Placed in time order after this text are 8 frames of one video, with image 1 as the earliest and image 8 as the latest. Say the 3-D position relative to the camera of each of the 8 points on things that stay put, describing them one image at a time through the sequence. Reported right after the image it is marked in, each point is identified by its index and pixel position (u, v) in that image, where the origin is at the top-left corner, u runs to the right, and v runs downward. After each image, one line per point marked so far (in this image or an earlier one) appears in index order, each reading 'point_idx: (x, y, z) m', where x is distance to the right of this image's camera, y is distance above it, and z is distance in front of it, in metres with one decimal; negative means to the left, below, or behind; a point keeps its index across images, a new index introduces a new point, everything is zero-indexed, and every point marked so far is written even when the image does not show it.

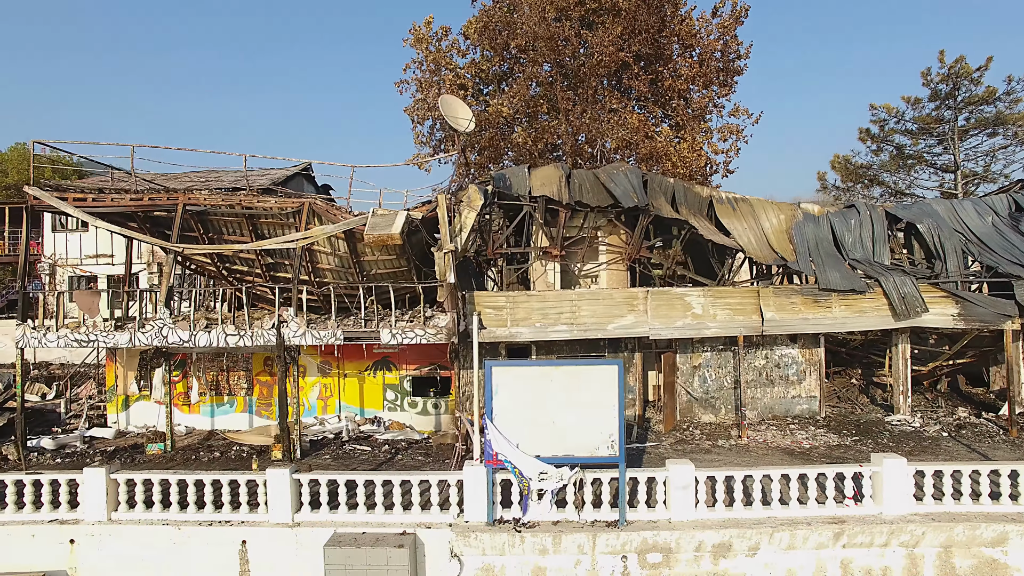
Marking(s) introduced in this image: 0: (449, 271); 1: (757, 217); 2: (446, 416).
0: (-1.9, +0.6, +10.9) m
1: (+9.8, +2.8, +12.6) m
2: (-2.6, -5.3, +12.9) m
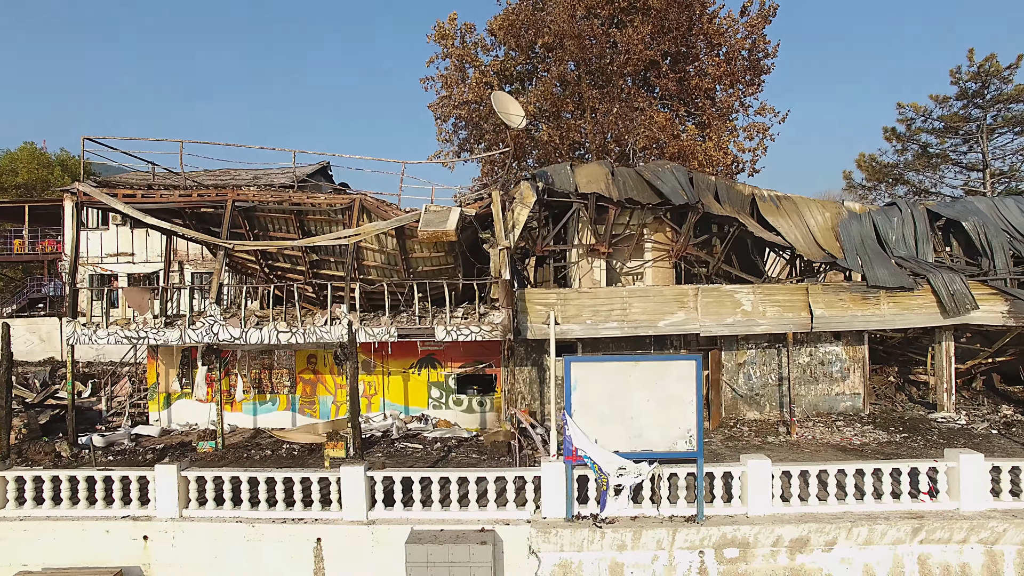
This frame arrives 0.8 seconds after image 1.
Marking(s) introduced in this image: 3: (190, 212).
0: (0.0, +0.7, +10.9) m
1: (+11.7, +2.9, +12.6) m
2: (-0.8, -5.2, +12.9) m
3: (-11.6, +2.8, +11.4) m
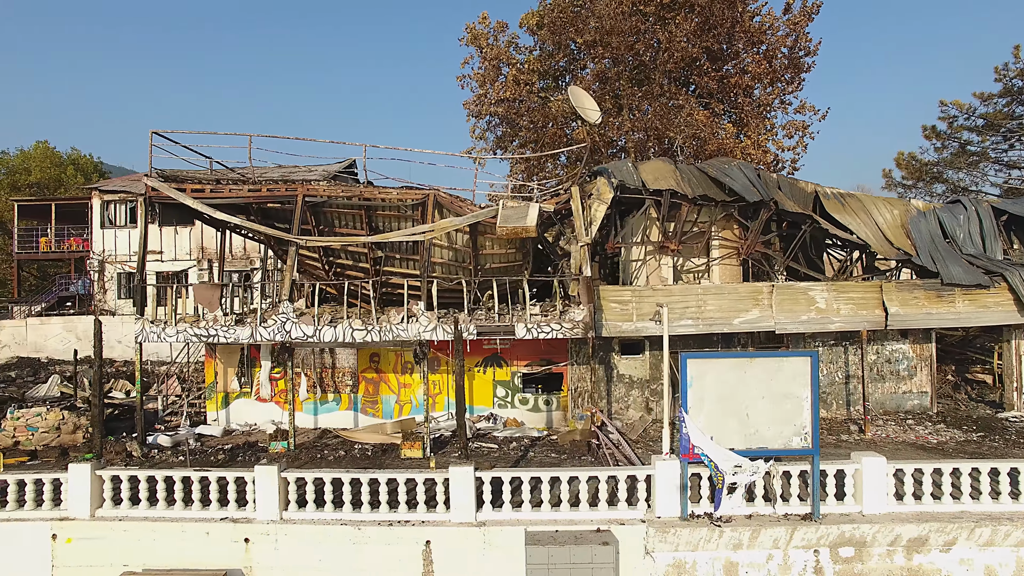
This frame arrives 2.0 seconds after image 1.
0: (+2.6, +0.8, +10.8) m
1: (+14.3, +3.0, +12.5) m
2: (+1.9, -5.1, +12.7) m
3: (-8.9, +2.9, +11.2) m
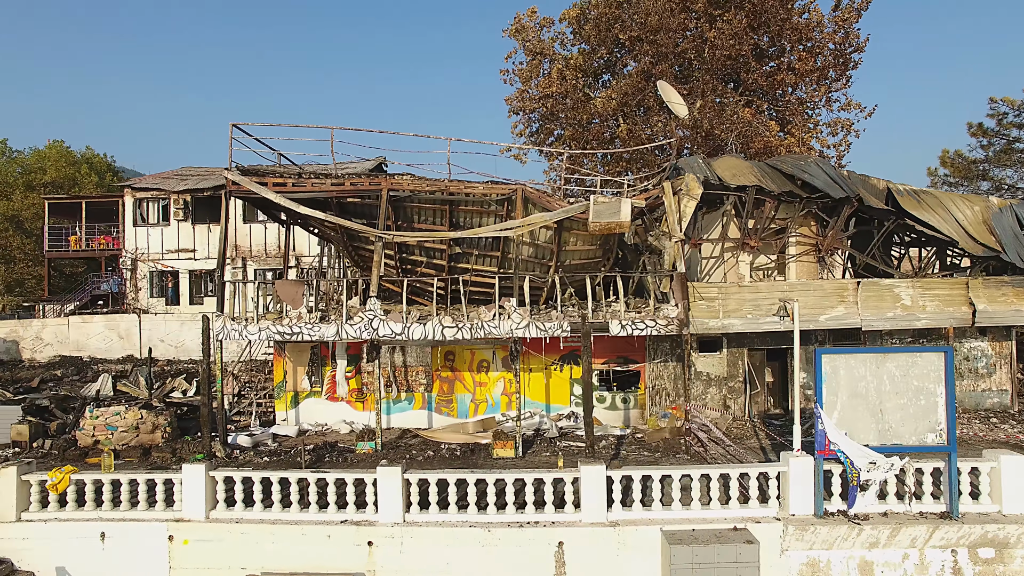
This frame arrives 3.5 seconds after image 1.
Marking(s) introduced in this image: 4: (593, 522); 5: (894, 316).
0: (+5.7, +0.9, +10.6) m
1: (+17.4, +3.2, +12.4) m
2: (+4.9, -4.9, +12.6) m
3: (-5.9, +3.0, +11.0) m
4: (+1.9, -5.4, +7.3) m
5: (+13.9, -1.0, +11.4) m
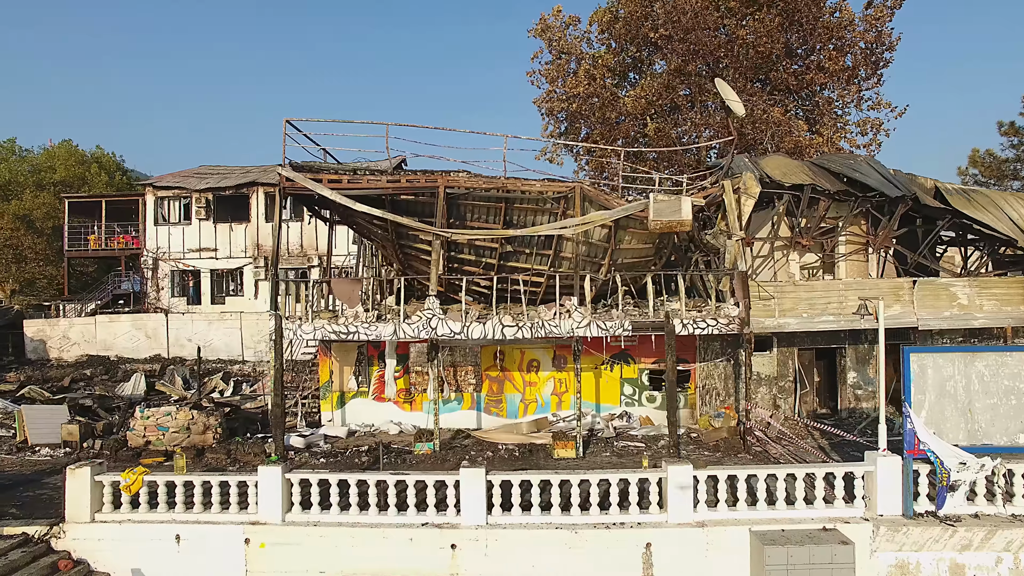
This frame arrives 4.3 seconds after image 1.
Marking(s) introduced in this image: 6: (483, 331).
0: (+7.6, +1.0, +10.5) m
1: (+19.3, +3.2, +12.3) m
2: (+6.9, -4.9, +12.5) m
3: (-3.9, +3.1, +10.9) m
4: (+3.8, -5.4, +7.2) m
5: (+15.8, -1.0, +11.3) m
6: (-1.0, -1.4, +10.3) m
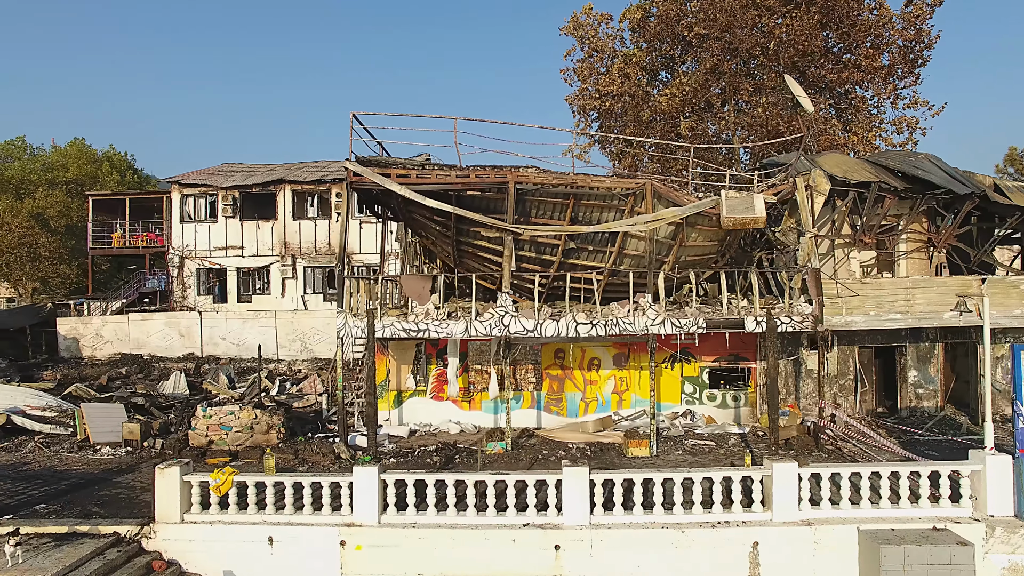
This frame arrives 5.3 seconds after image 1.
0: (+10.0, +1.1, +10.4) m
1: (+21.7, +3.3, +12.3) m
2: (+9.2, -4.8, +12.4) m
3: (-1.6, +3.2, +10.7) m
4: (+6.2, -5.3, +7.1) m
5: (+18.2, -0.9, +11.2) m
6: (+1.4, -1.3, +10.2) m
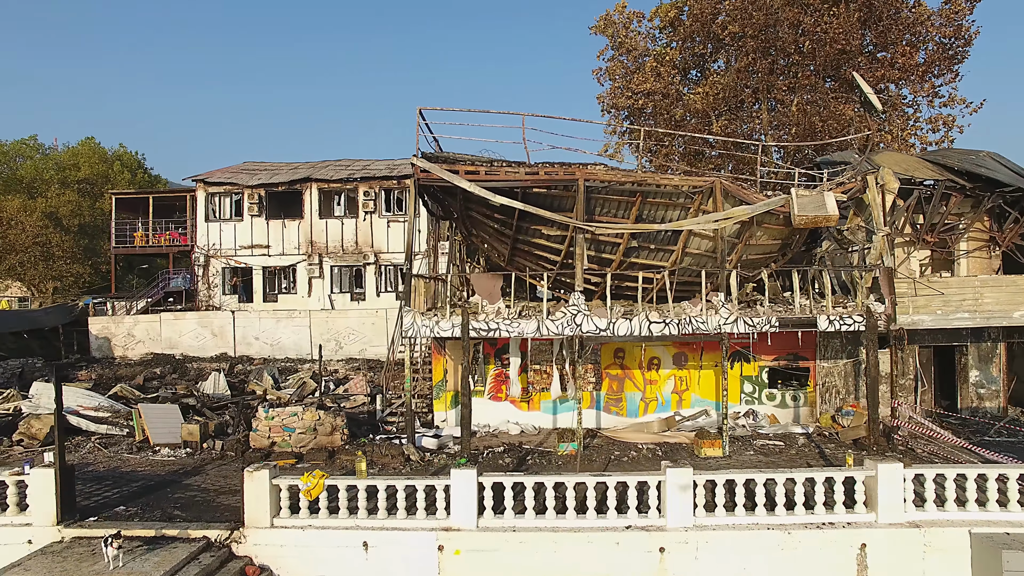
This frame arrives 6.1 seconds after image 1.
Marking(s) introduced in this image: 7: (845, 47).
0: (+12.3, +1.1, +10.3) m
1: (+23.9, +3.3, +12.2) m
2: (+11.5, -4.8, +12.3) m
3: (+0.7, +3.2, +10.6) m
4: (+8.5, -5.2, +7.0) m
5: (+20.5, -0.9, +11.1) m
6: (+3.7, -1.3, +10.1) m
7: (+20.9, +15.1, +19.7) m
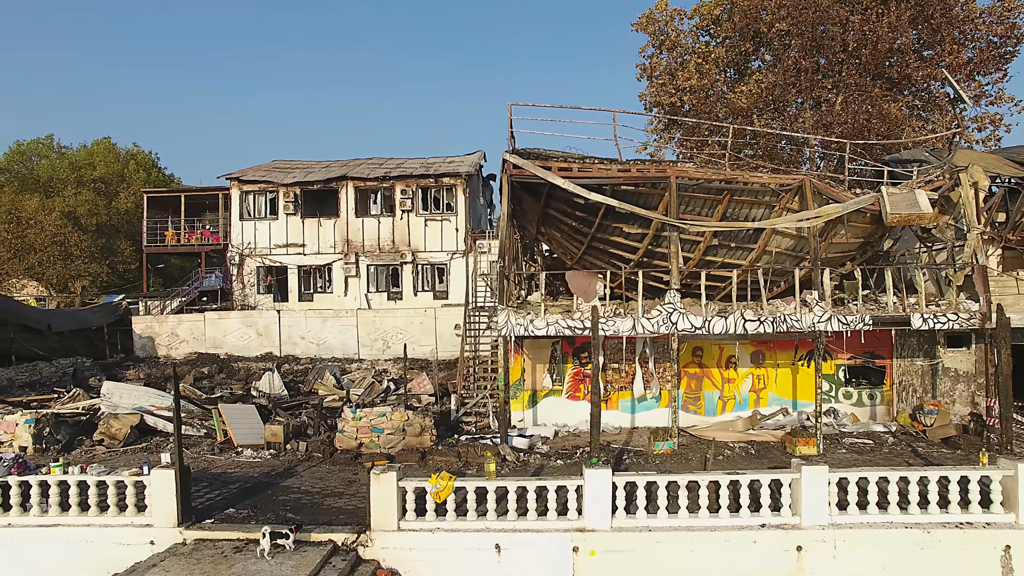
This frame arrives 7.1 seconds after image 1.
0: (+15.3, +1.2, +10.3) m
1: (+26.9, +3.4, +12.2) m
2: (+14.5, -4.7, +12.2) m
3: (+3.7, +3.3, +10.5) m
4: (+11.5, -5.2, +6.9) m
5: (+23.4, -0.8, +11.1) m
6: (+6.6, -1.2, +10.0) m
7: (+23.8, +15.2, +19.6) m
